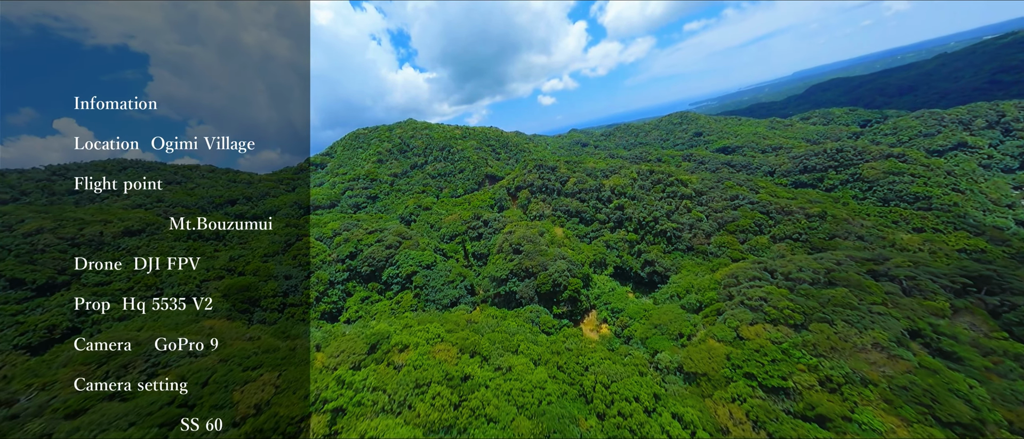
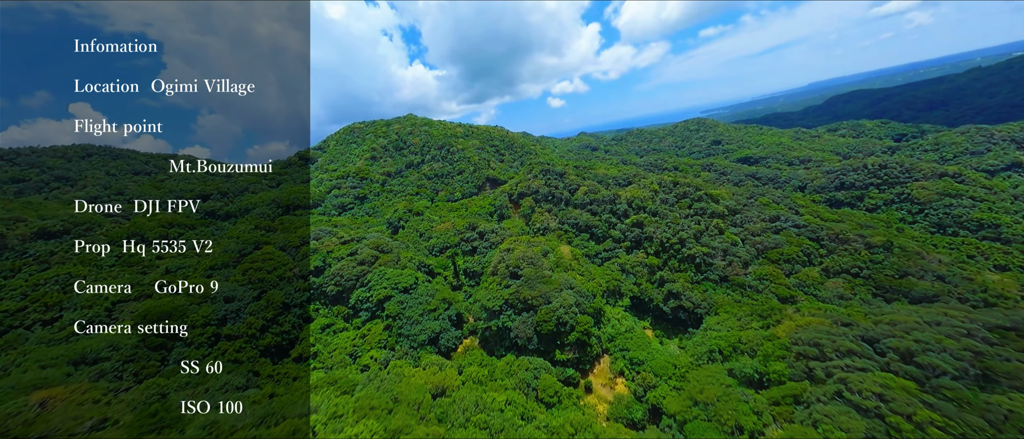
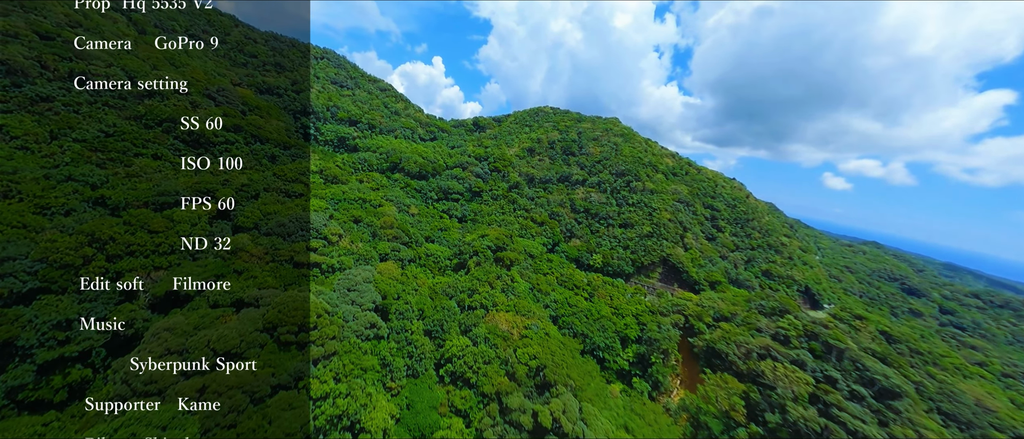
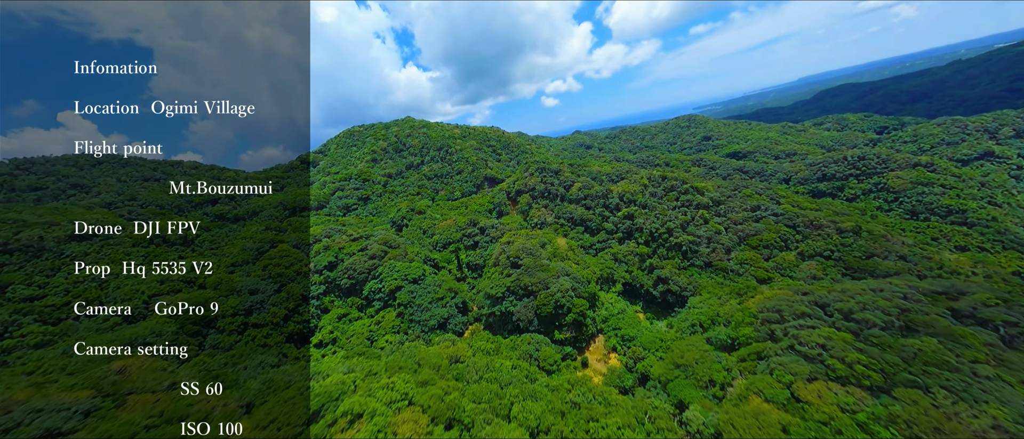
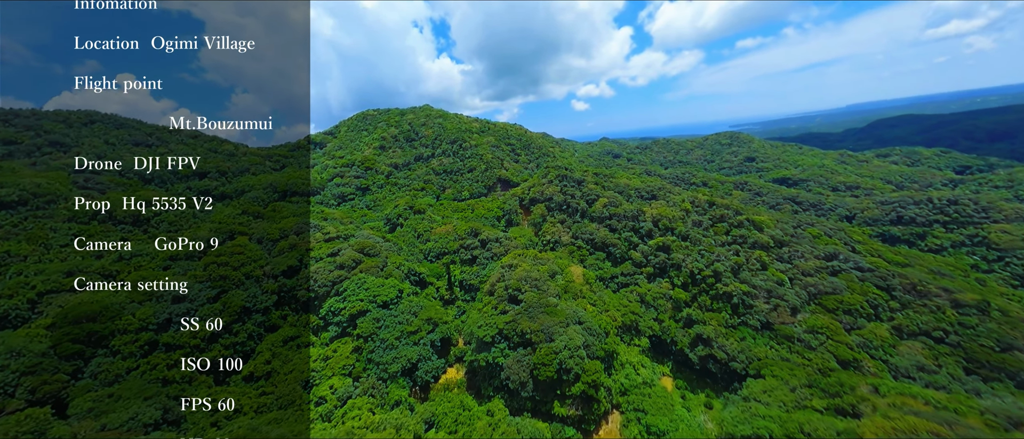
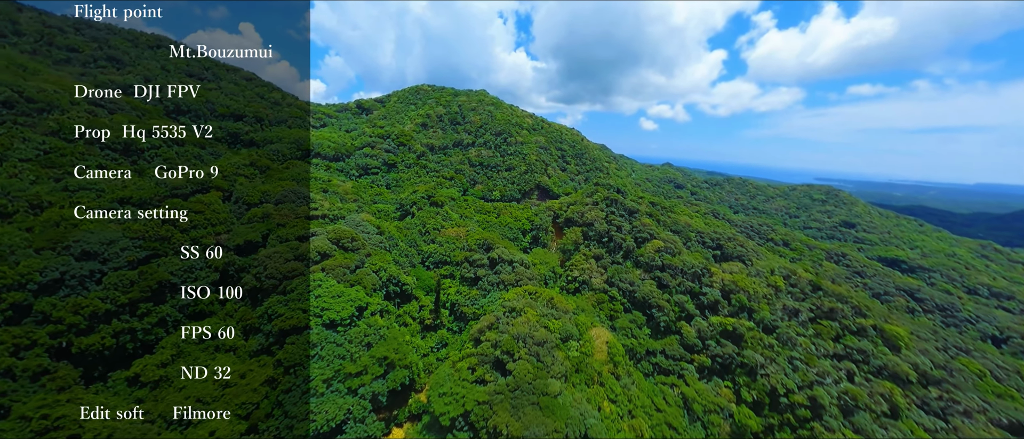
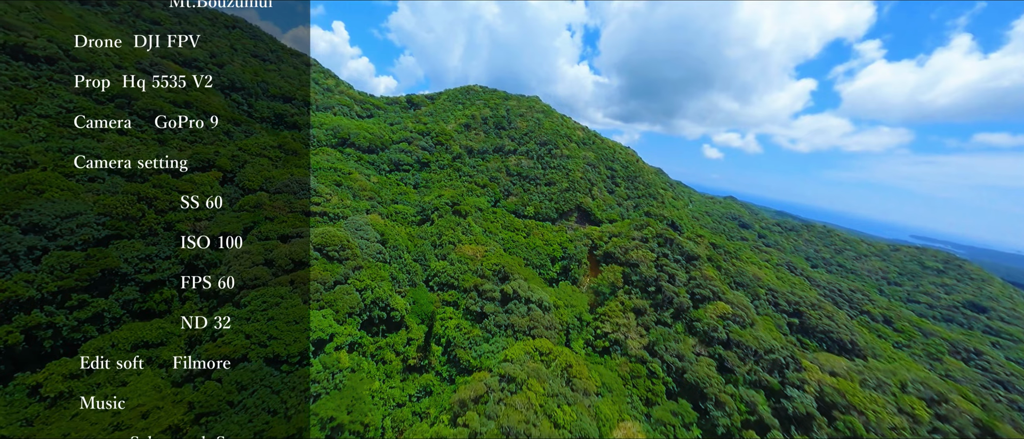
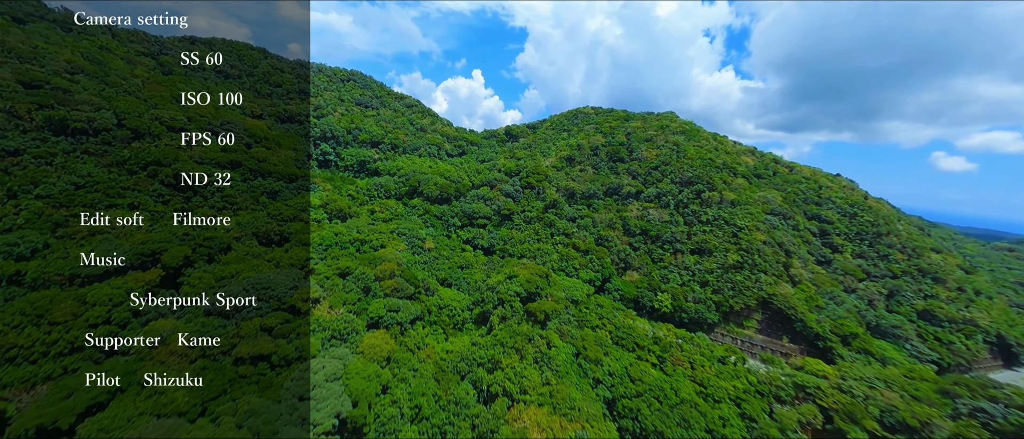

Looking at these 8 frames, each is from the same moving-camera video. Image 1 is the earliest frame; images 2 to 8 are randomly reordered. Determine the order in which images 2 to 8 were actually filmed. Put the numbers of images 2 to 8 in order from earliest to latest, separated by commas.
4, 2, 5, 6, 7, 3, 8
